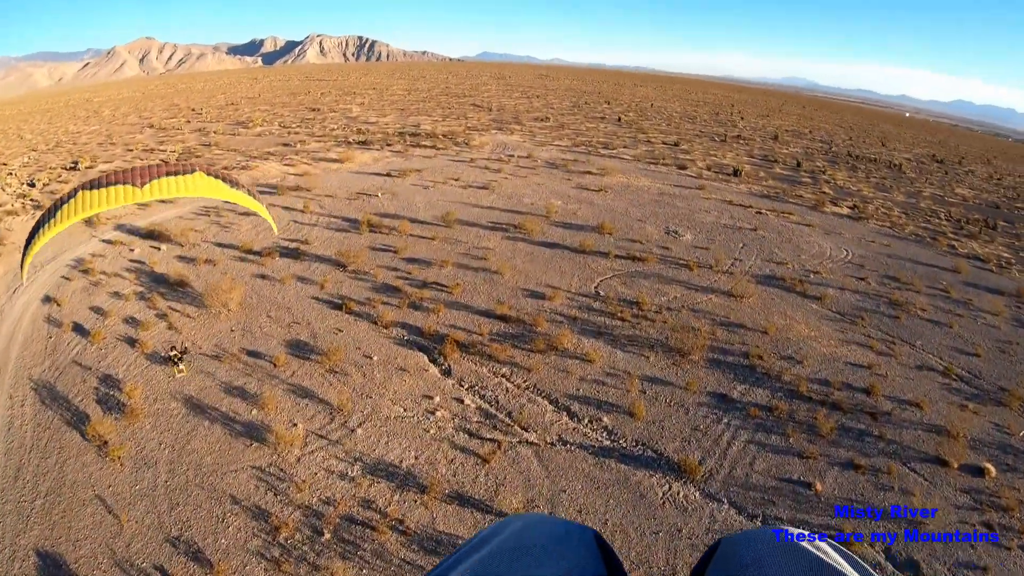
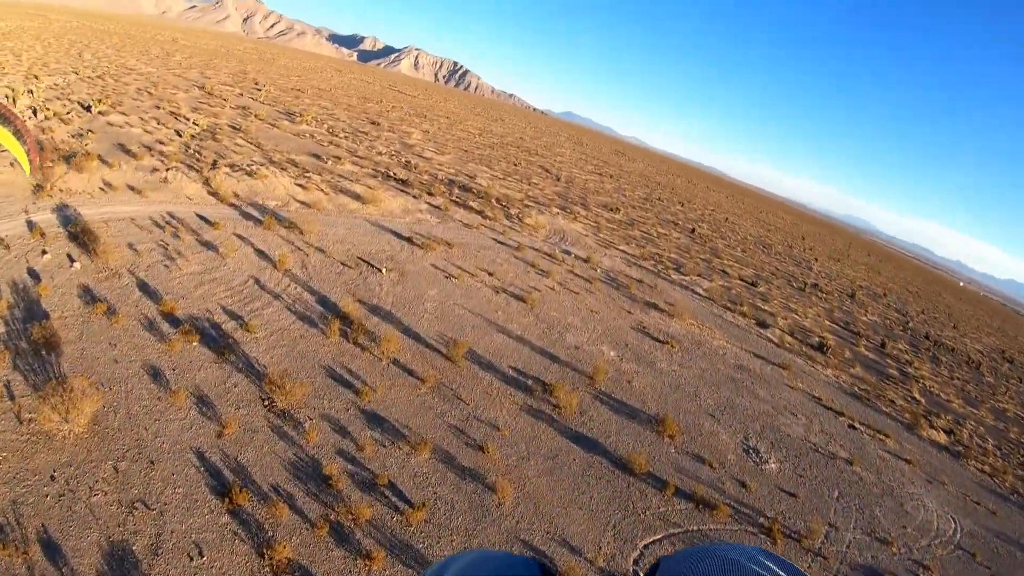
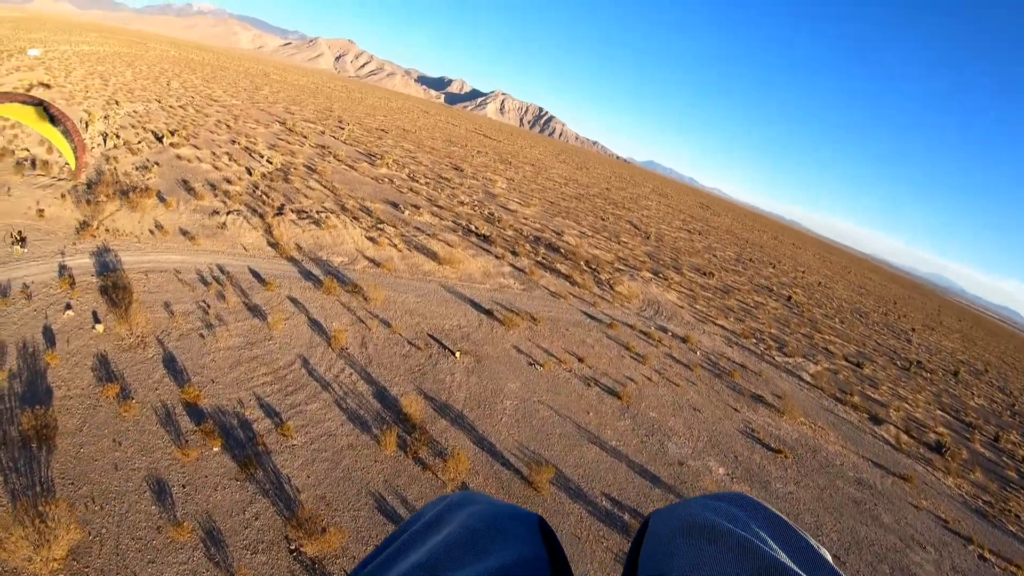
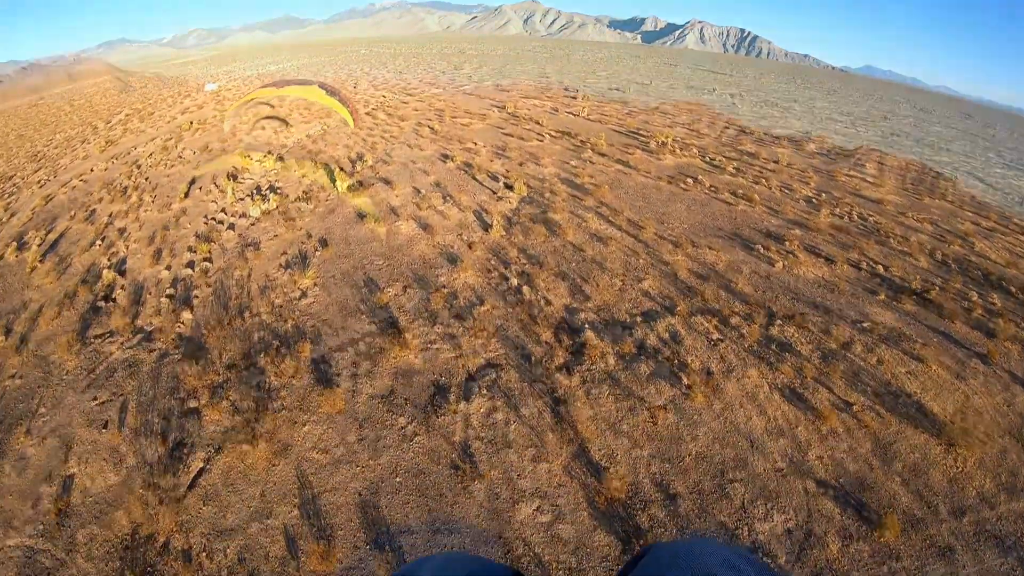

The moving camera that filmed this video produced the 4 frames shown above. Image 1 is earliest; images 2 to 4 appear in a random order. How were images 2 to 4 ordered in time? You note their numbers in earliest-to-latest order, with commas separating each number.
2, 3, 4
